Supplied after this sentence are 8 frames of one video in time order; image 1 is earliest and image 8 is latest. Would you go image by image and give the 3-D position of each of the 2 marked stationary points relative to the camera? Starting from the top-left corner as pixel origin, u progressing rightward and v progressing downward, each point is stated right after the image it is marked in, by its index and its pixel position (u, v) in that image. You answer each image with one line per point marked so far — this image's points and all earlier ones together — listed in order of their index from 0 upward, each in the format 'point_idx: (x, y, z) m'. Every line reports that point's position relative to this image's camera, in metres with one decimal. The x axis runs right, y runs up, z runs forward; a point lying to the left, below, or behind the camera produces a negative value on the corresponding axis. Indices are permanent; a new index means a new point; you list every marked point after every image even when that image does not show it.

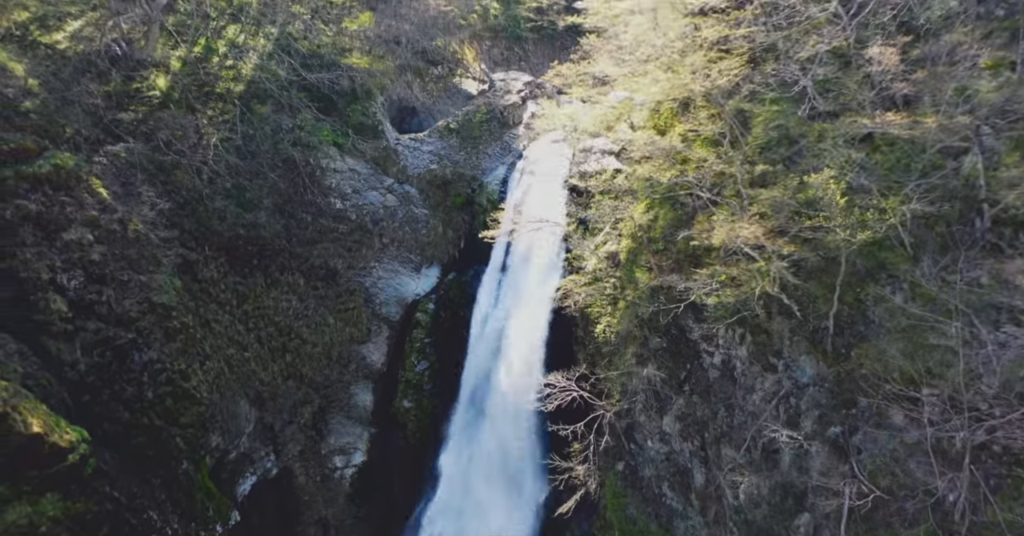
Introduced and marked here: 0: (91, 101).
0: (-9.2, +3.6, +12.9) m
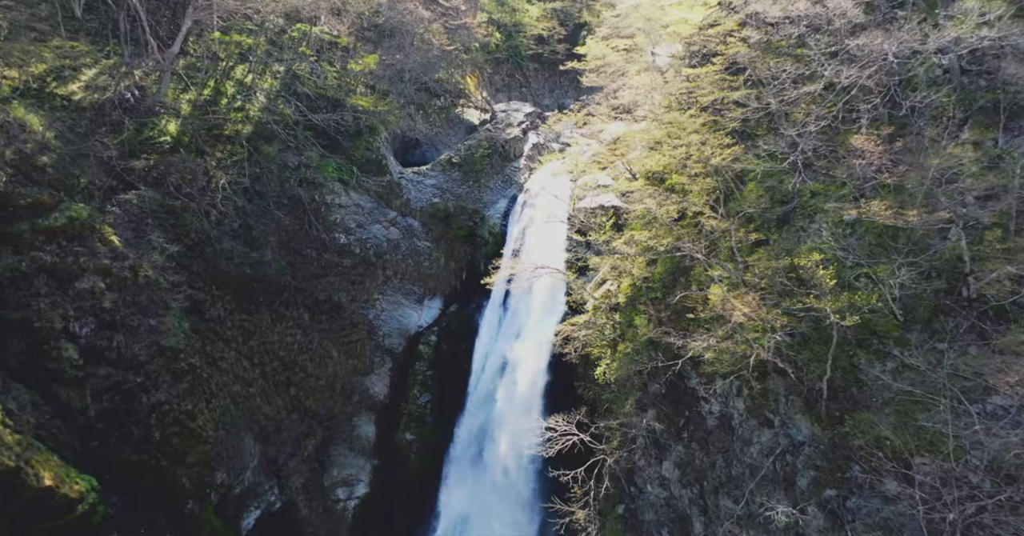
0: (-9.2, +2.6, +13.3) m
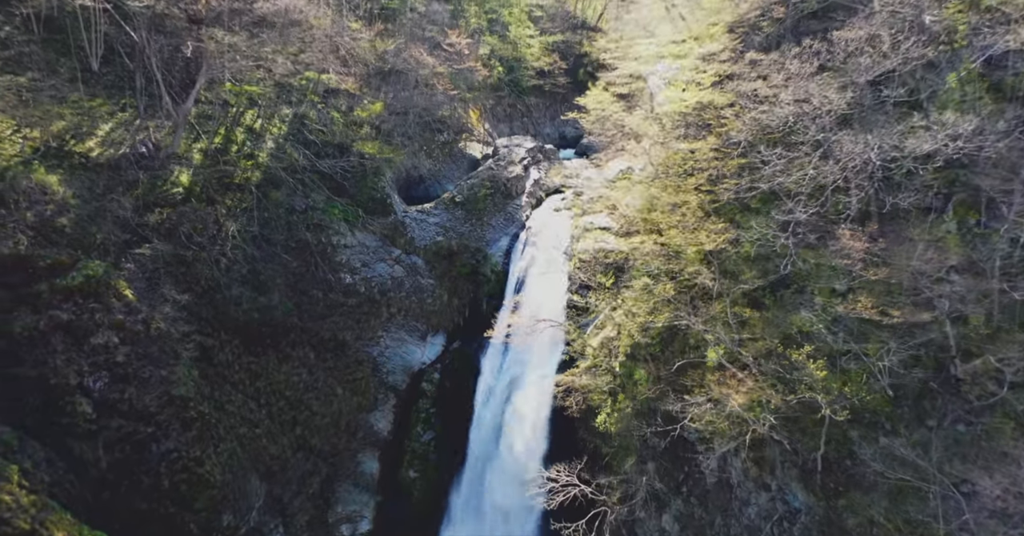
0: (-9.1, +1.4, +13.7) m
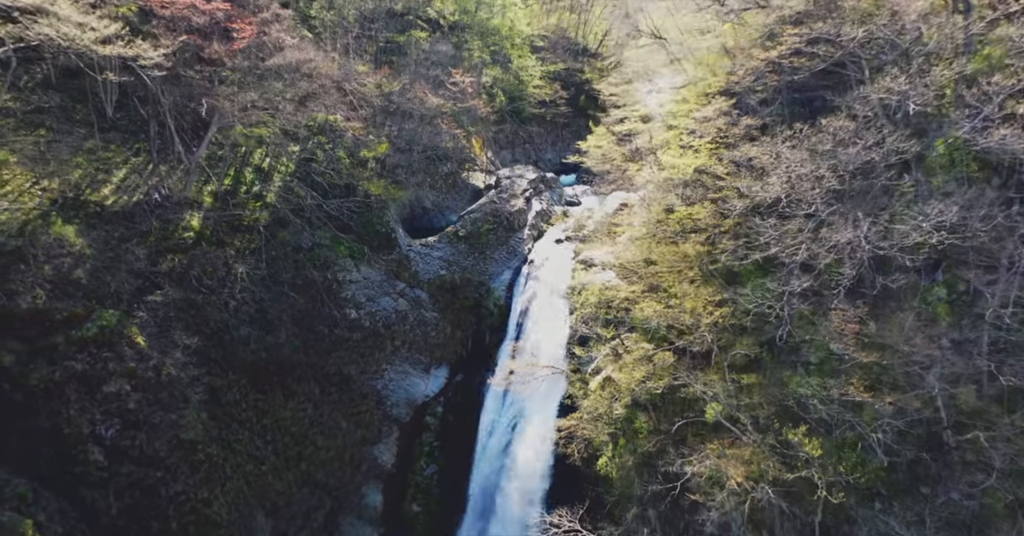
0: (-9.1, +0.3, +14.0) m
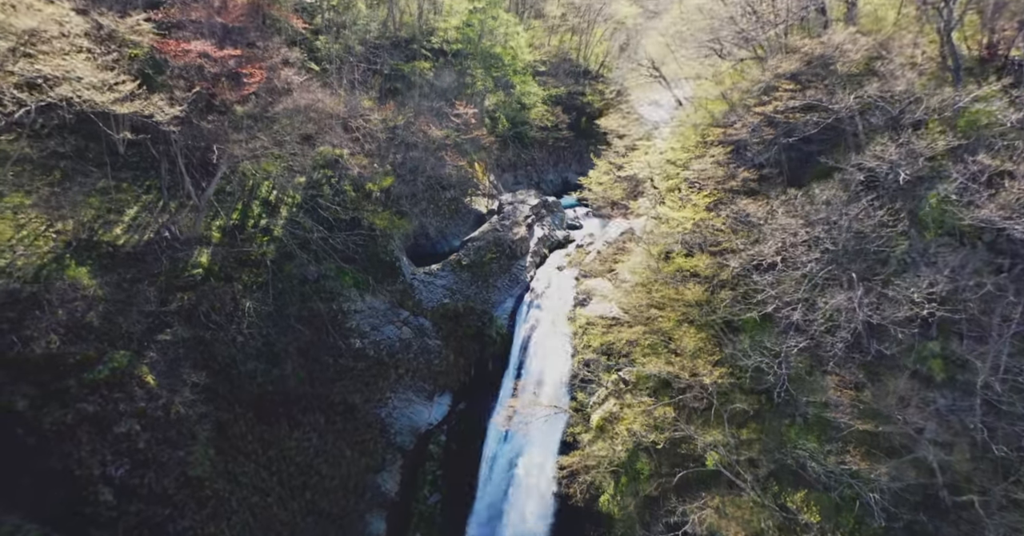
0: (-9.0, -0.6, +14.3) m
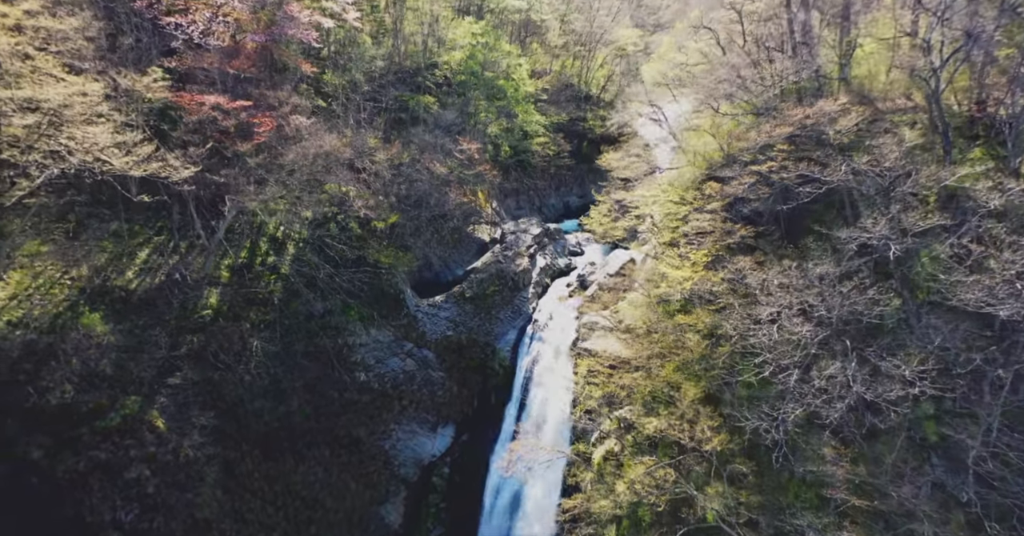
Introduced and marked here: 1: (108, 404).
0: (-8.9, -1.7, +14.6) m
1: (-9.1, -3.0, +13.1) m
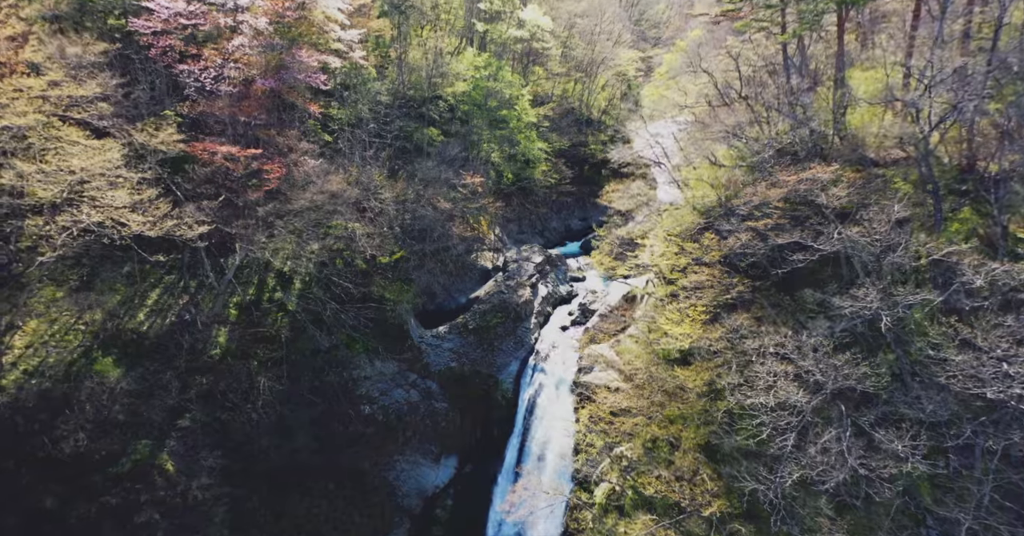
0: (-8.8, -2.8, +14.9) m
1: (-9.0, -4.0, +13.4) m
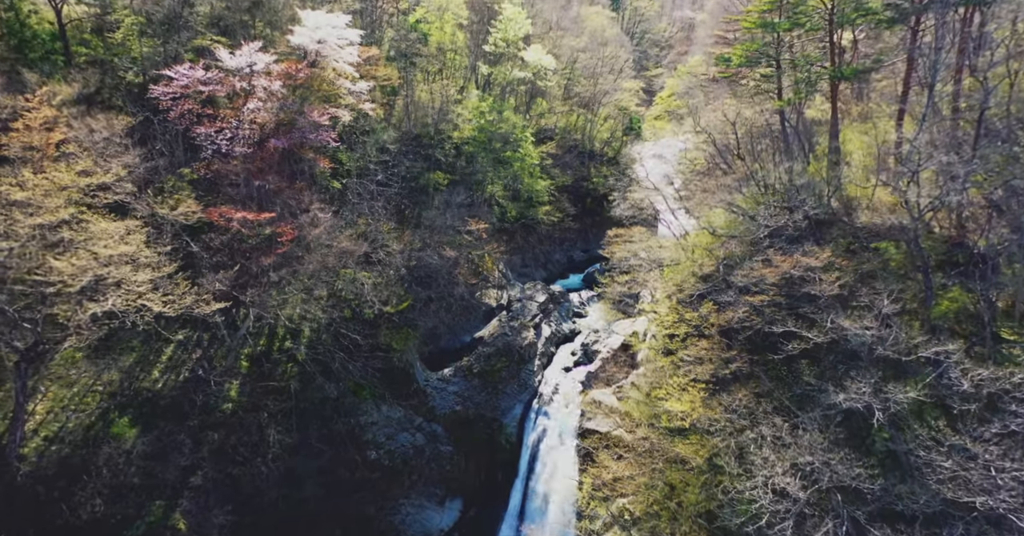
0: (-8.7, -4.4, +15.2) m
1: (-8.8, -5.6, +13.7) m
